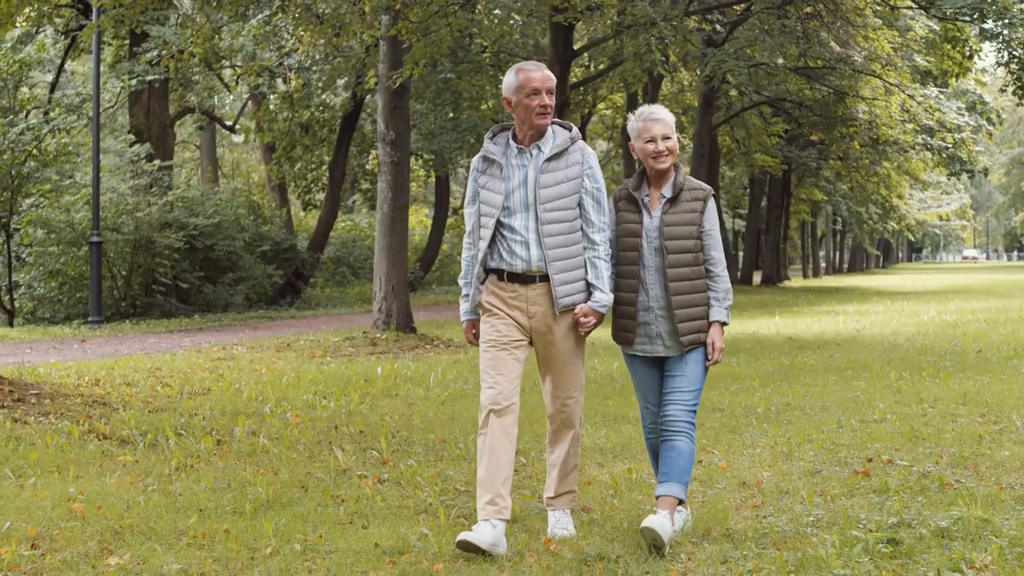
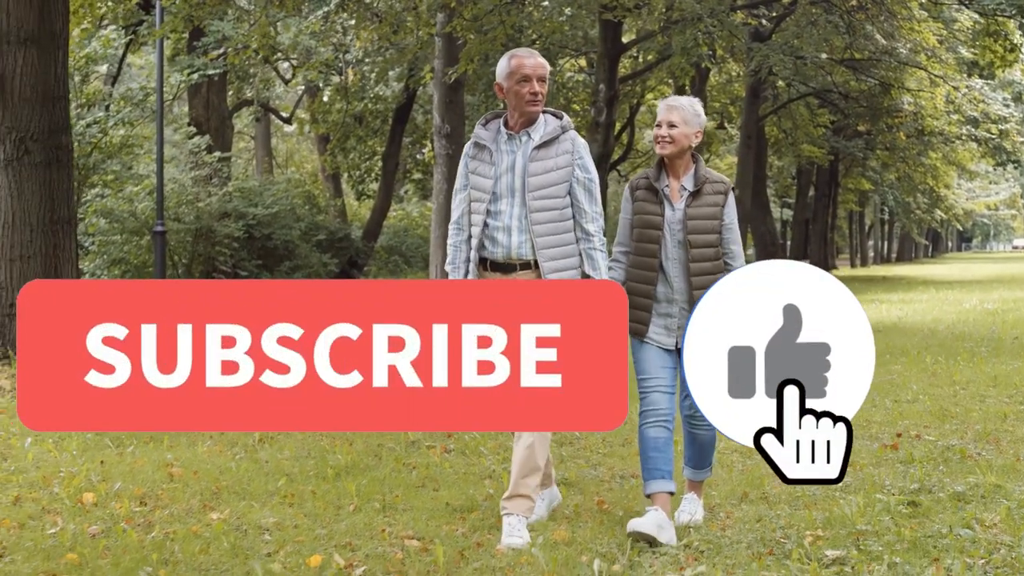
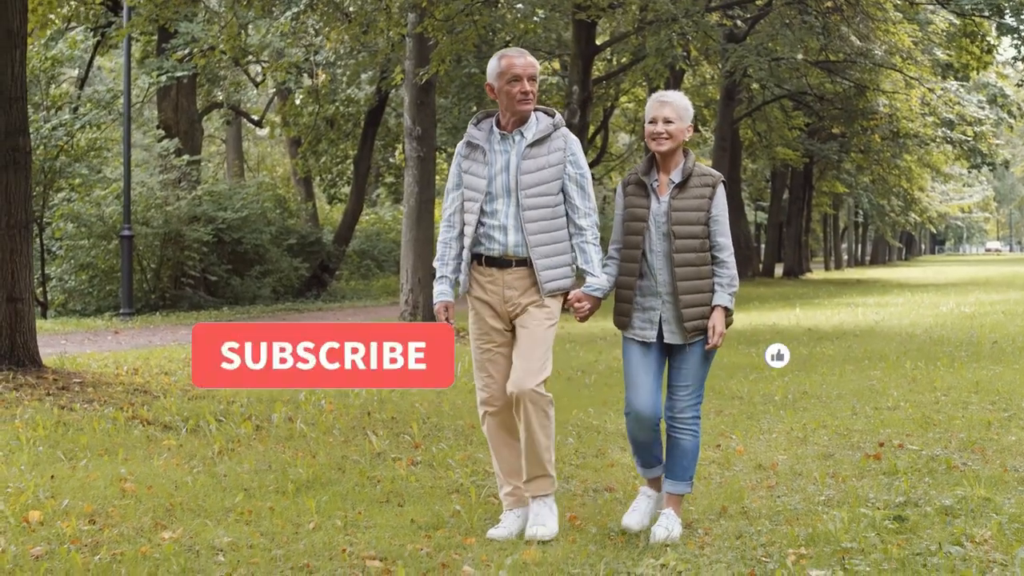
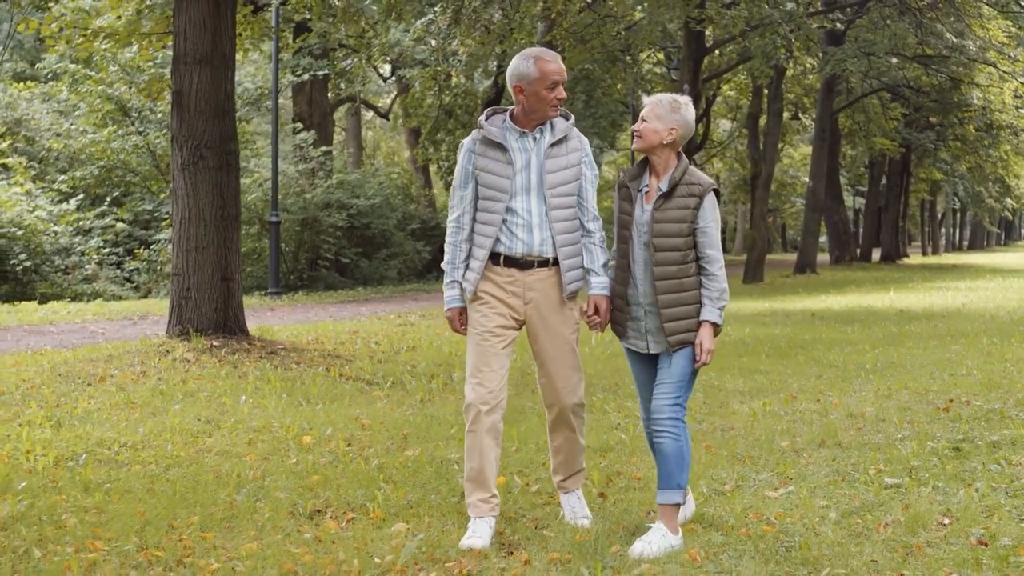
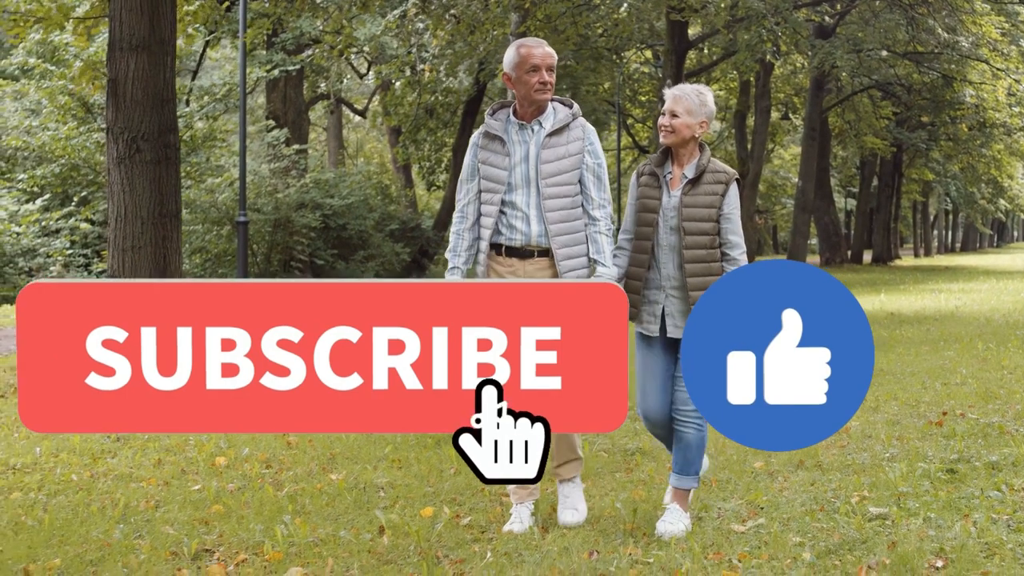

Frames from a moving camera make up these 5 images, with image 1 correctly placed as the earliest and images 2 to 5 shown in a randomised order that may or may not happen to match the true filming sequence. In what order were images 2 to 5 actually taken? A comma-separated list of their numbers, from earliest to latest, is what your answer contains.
3, 2, 5, 4
